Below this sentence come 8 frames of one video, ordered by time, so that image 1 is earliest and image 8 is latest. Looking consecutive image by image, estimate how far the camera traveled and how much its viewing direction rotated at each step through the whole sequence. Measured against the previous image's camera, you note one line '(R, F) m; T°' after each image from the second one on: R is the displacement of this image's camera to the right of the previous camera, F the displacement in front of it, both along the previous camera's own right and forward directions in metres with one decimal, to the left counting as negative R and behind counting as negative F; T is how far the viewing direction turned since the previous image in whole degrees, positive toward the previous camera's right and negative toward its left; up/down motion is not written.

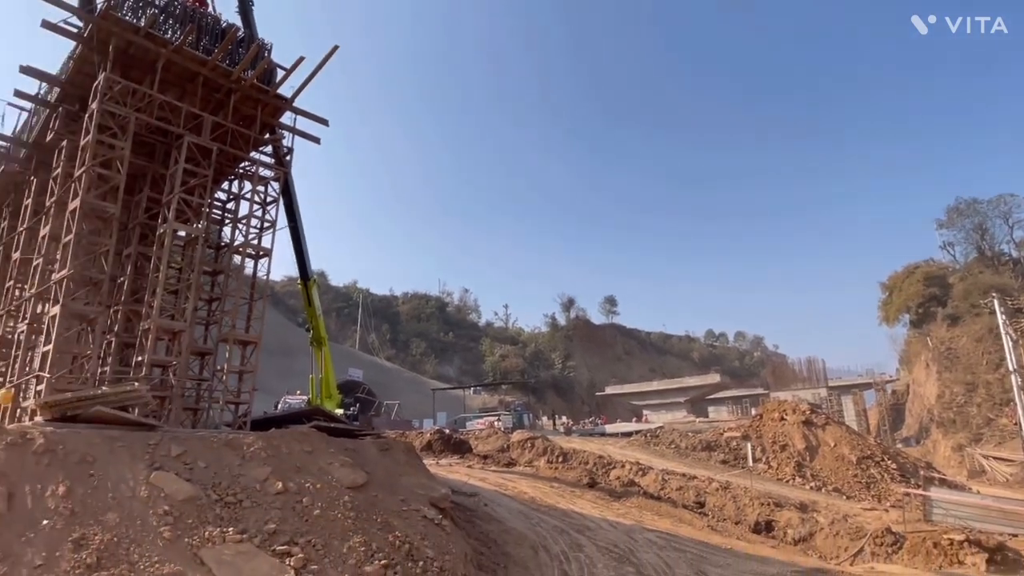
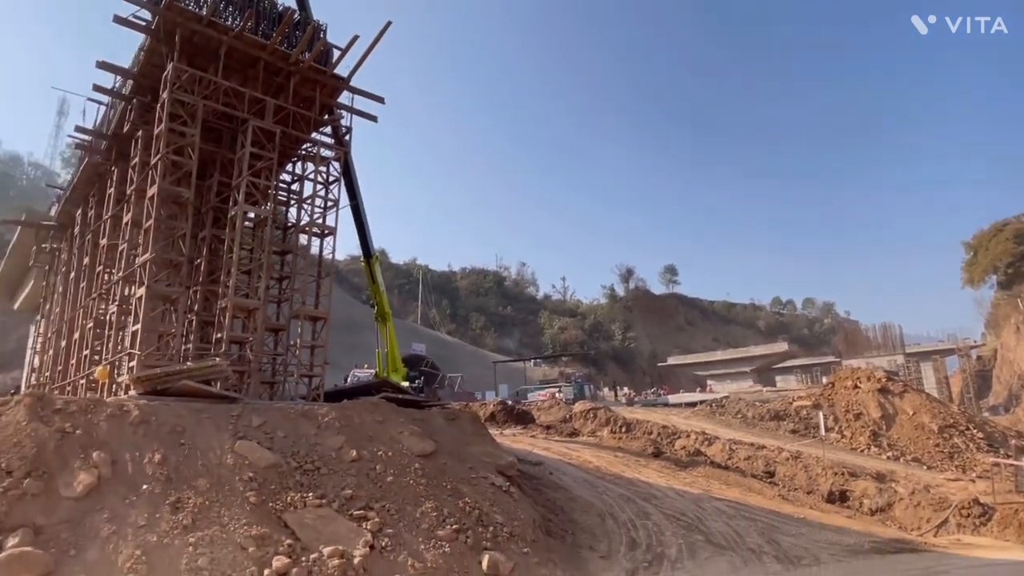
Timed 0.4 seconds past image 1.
(-0.1, 0.0) m; -5°
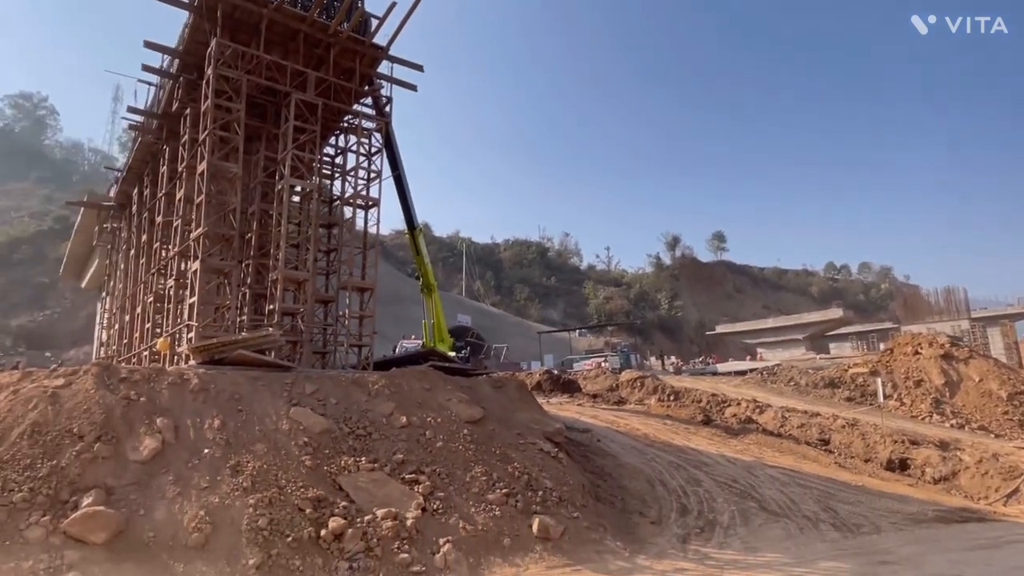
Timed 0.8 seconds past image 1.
(0.0, +0.1) m; -4°
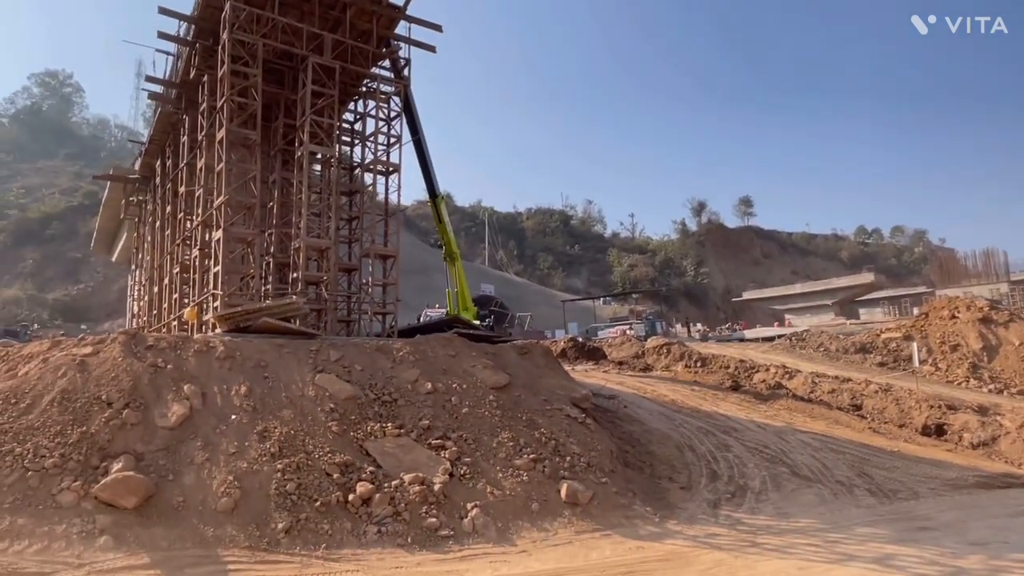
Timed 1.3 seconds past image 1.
(0.0, +0.2) m; -2°
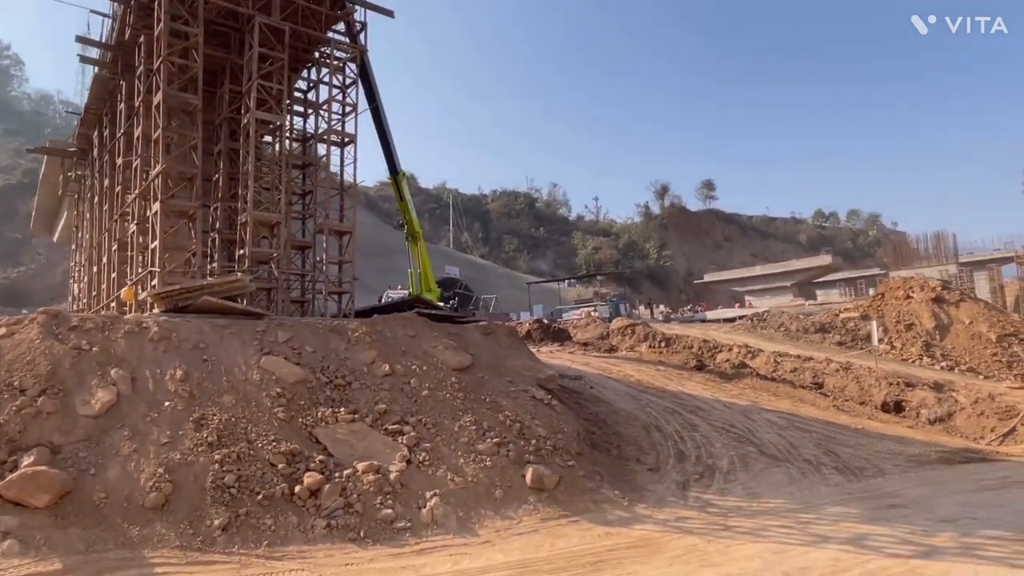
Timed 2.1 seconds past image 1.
(0.0, +0.6) m; +3°
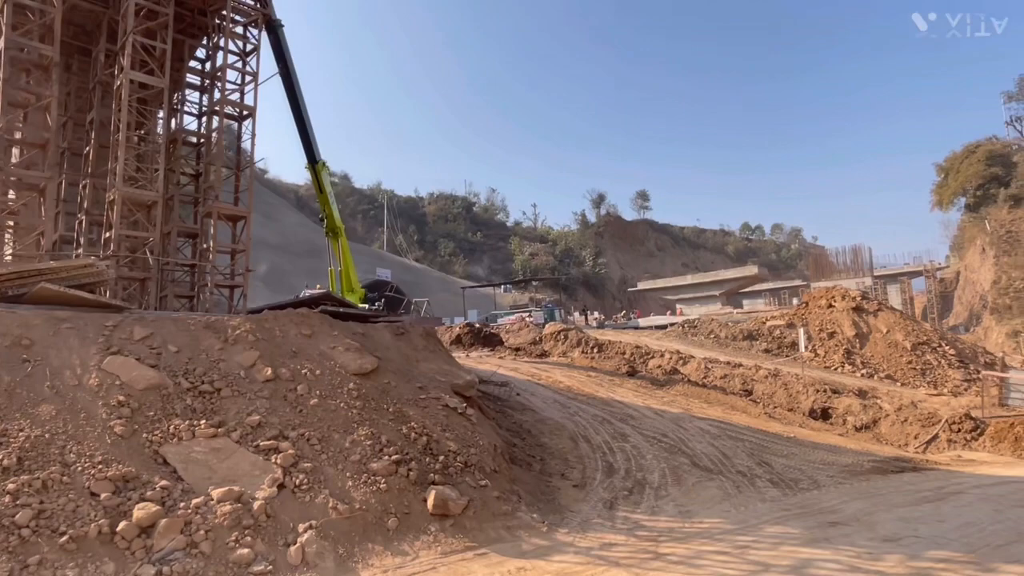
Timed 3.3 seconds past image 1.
(+0.4, +1.2) m; +6°
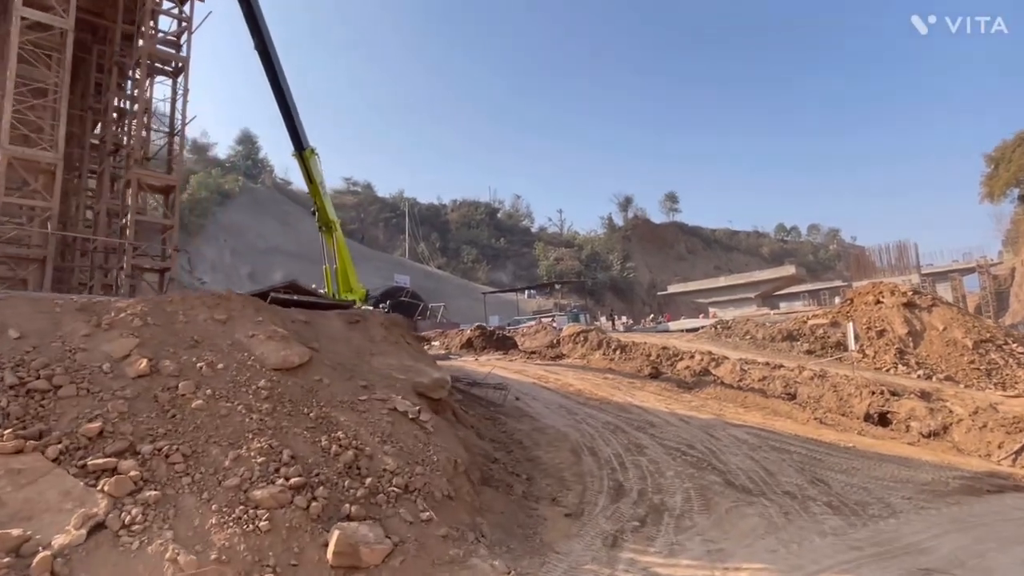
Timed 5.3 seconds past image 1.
(+0.7, +2.3) m; -3°
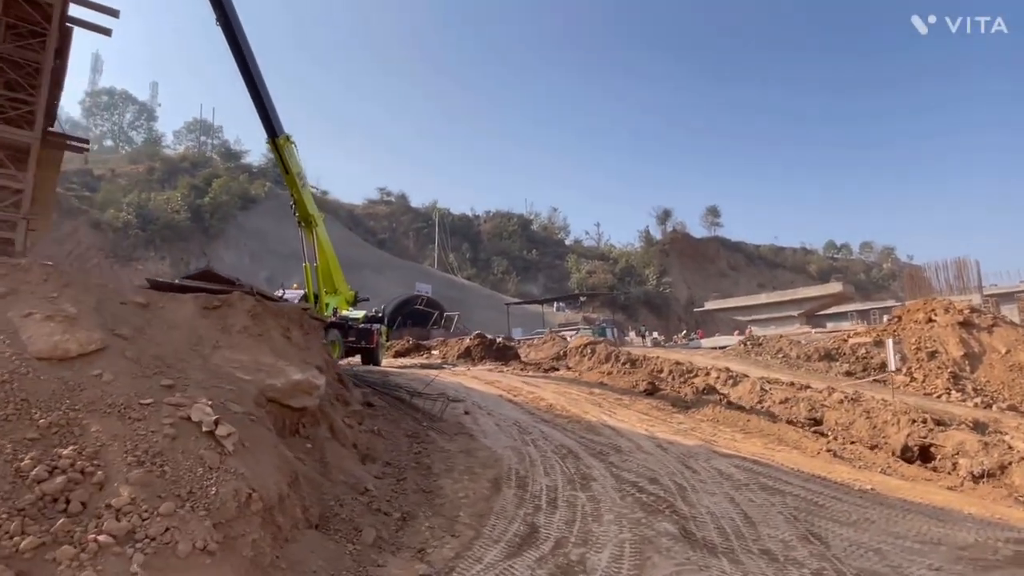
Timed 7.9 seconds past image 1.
(+1.7, +2.1) m; -4°
